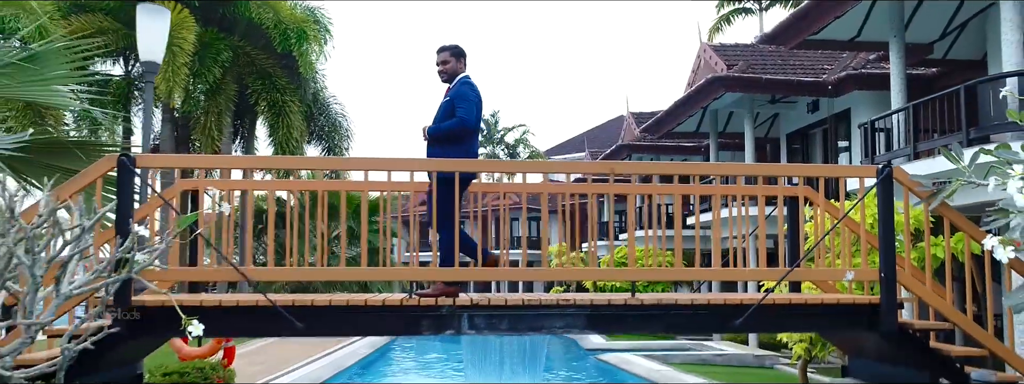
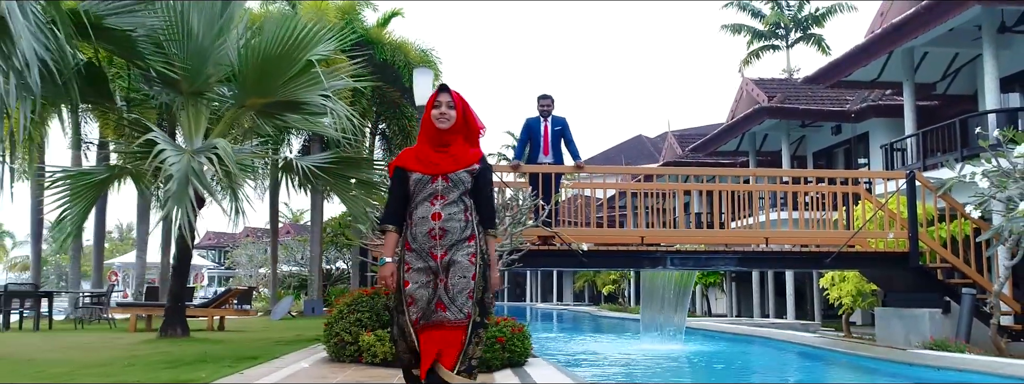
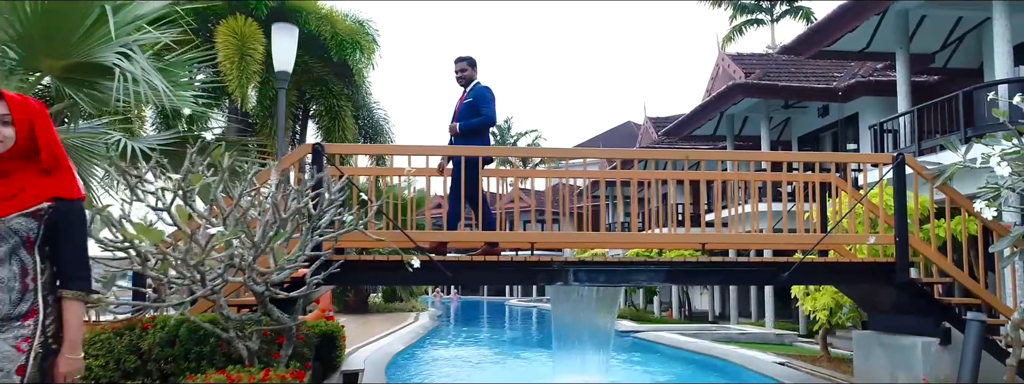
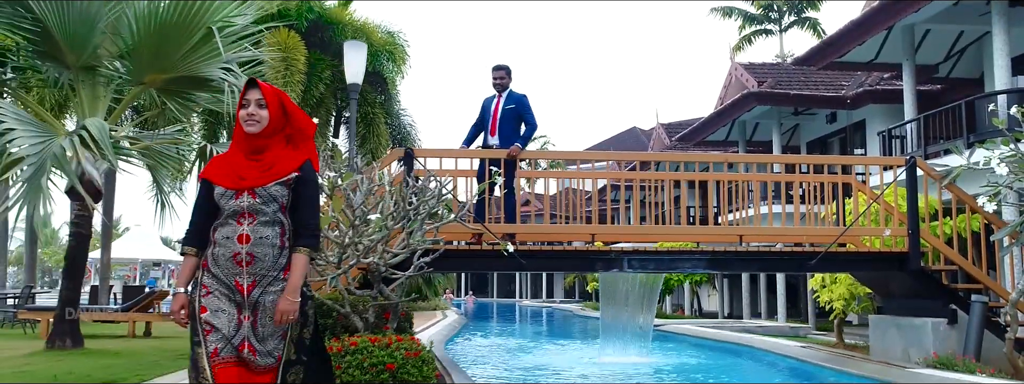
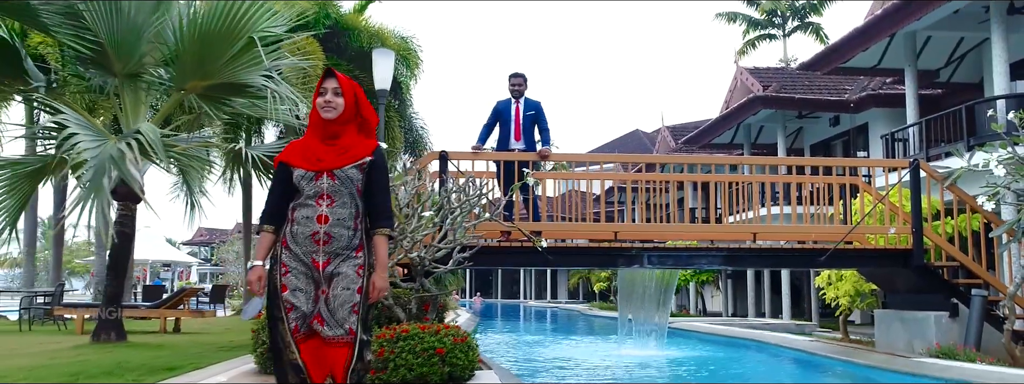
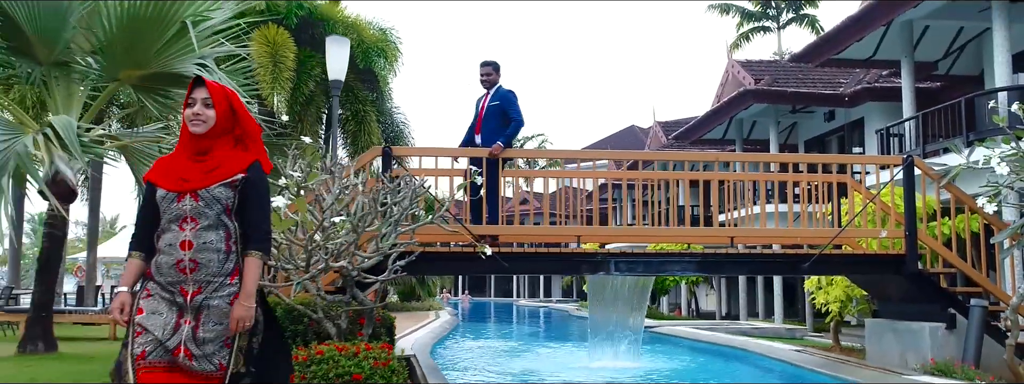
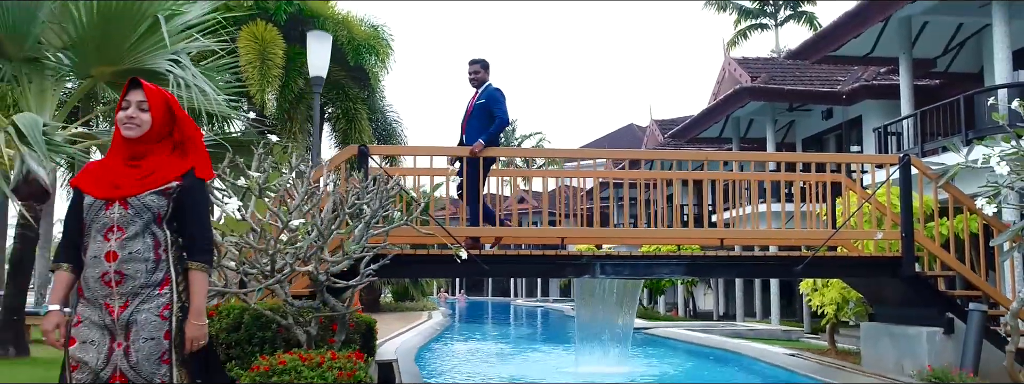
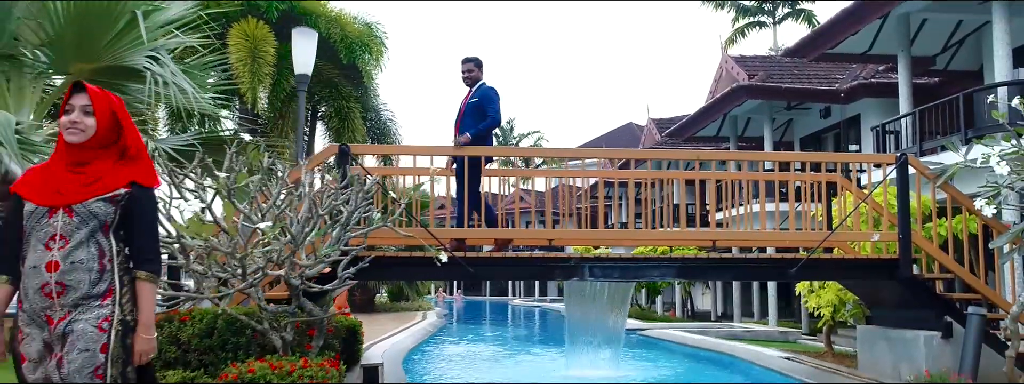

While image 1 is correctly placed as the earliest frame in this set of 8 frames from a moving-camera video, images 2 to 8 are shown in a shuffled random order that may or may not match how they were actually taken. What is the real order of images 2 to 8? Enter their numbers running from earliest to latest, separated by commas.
3, 8, 7, 6, 4, 5, 2
